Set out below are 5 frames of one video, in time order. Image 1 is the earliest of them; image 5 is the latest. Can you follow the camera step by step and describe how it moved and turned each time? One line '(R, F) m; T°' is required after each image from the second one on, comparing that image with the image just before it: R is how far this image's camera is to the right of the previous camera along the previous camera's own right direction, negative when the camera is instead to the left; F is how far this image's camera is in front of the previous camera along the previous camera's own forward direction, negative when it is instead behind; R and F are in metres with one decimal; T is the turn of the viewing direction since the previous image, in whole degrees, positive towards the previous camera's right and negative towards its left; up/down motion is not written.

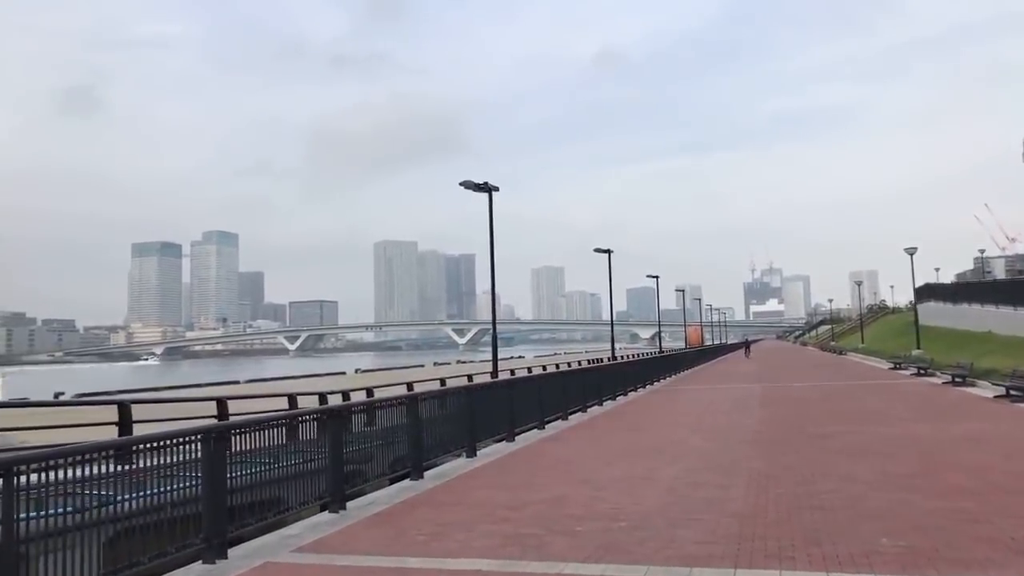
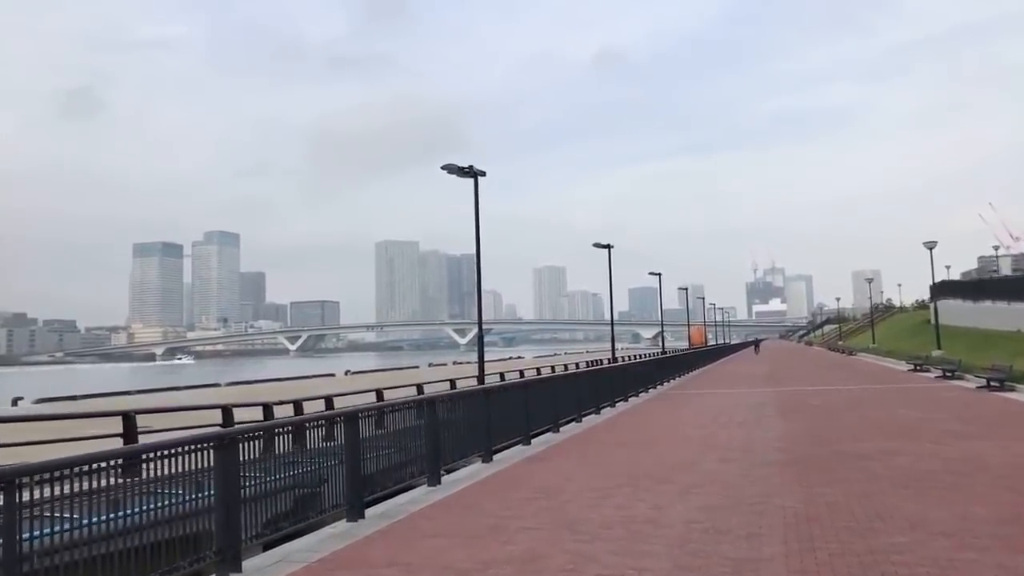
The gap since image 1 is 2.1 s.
(+0.4, +2.5) m; 0°
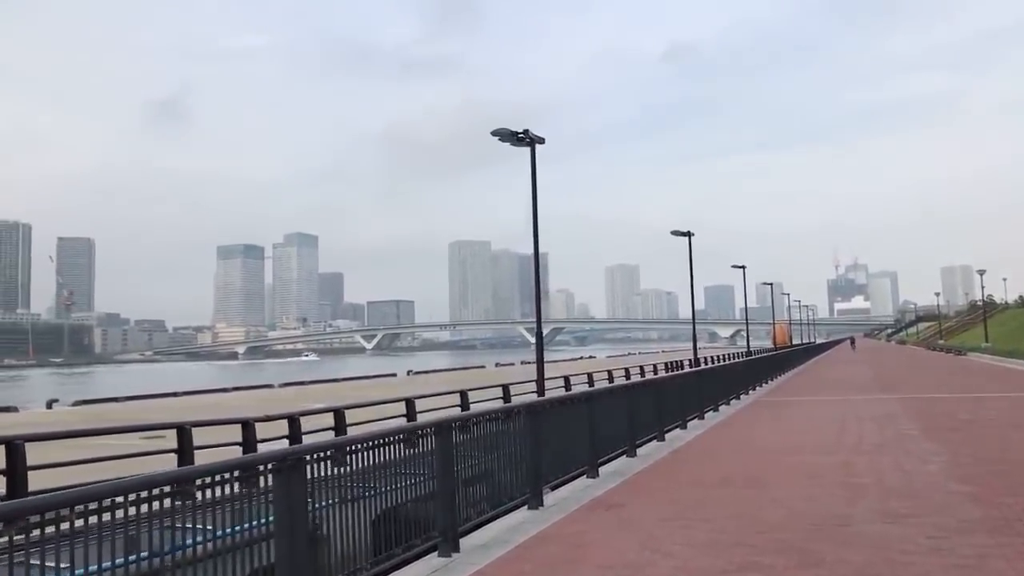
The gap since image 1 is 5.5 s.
(+0.2, +3.8) m; -5°
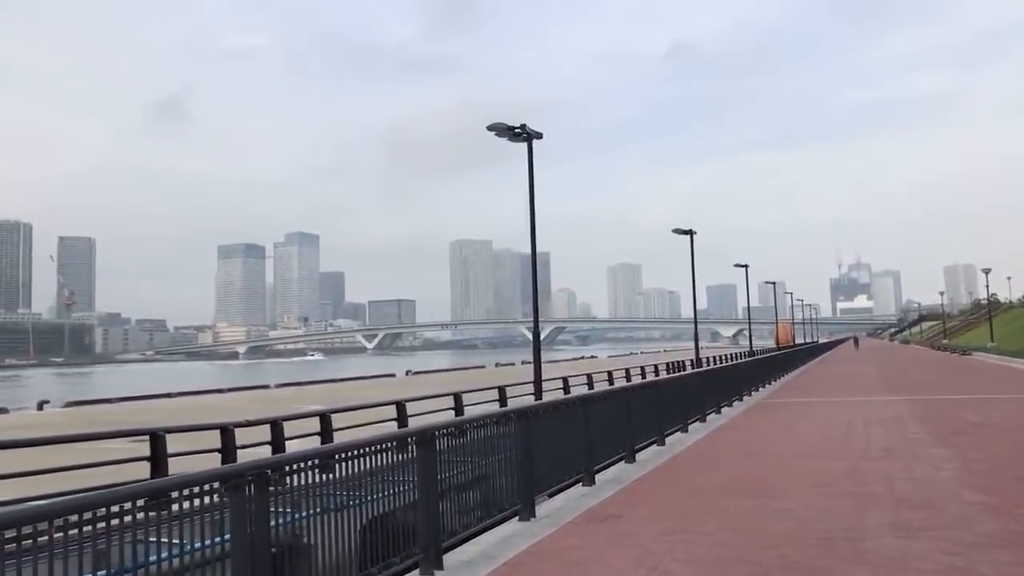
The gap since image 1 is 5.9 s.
(-0.7, -1.4) m; 0°
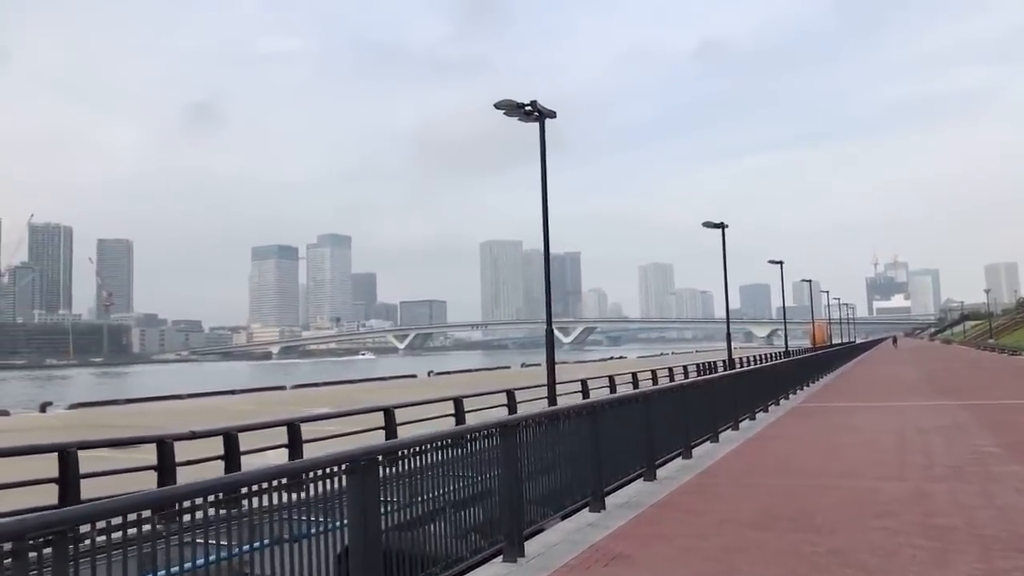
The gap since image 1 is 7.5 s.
(+0.4, +1.7) m; -2°
